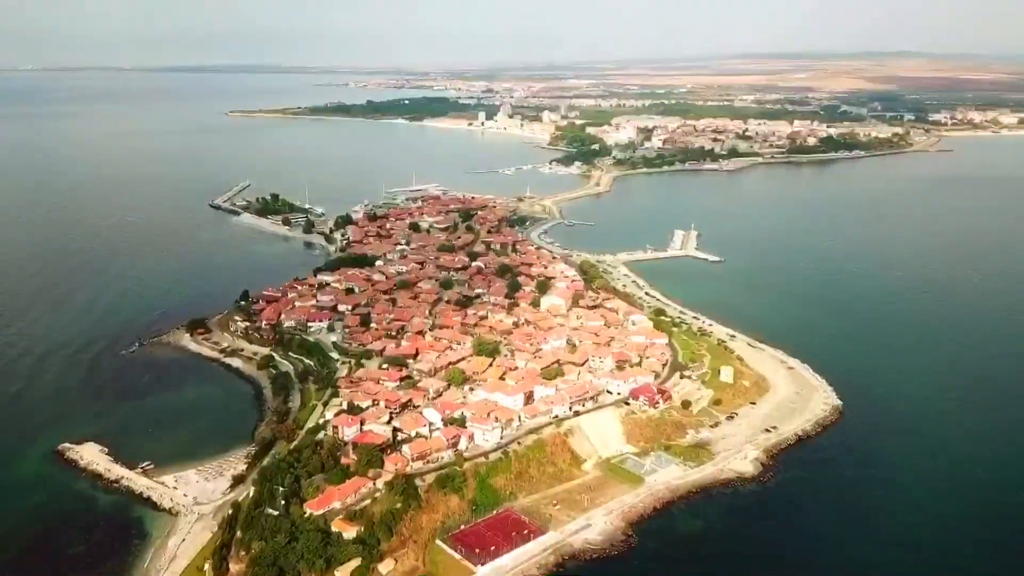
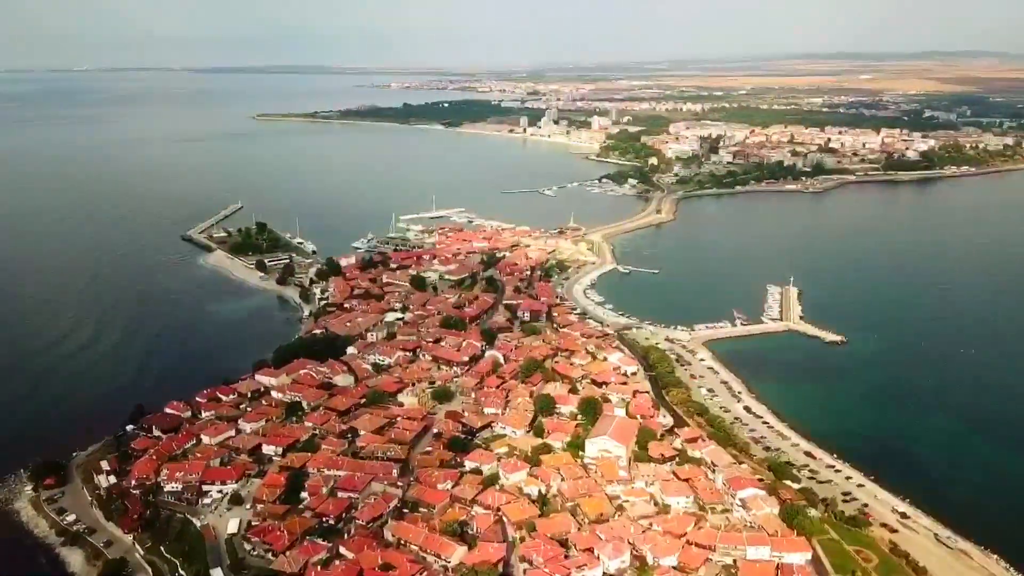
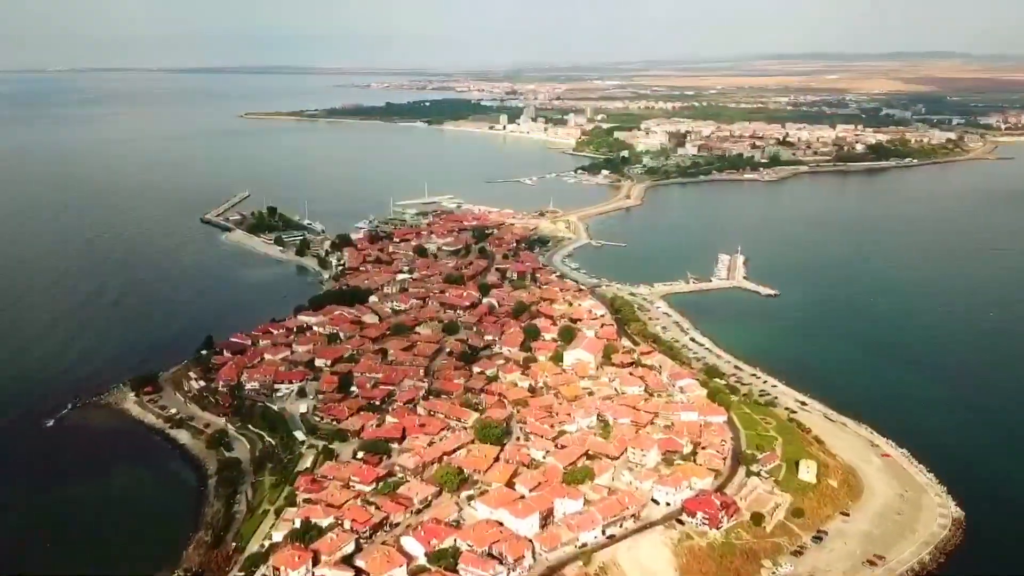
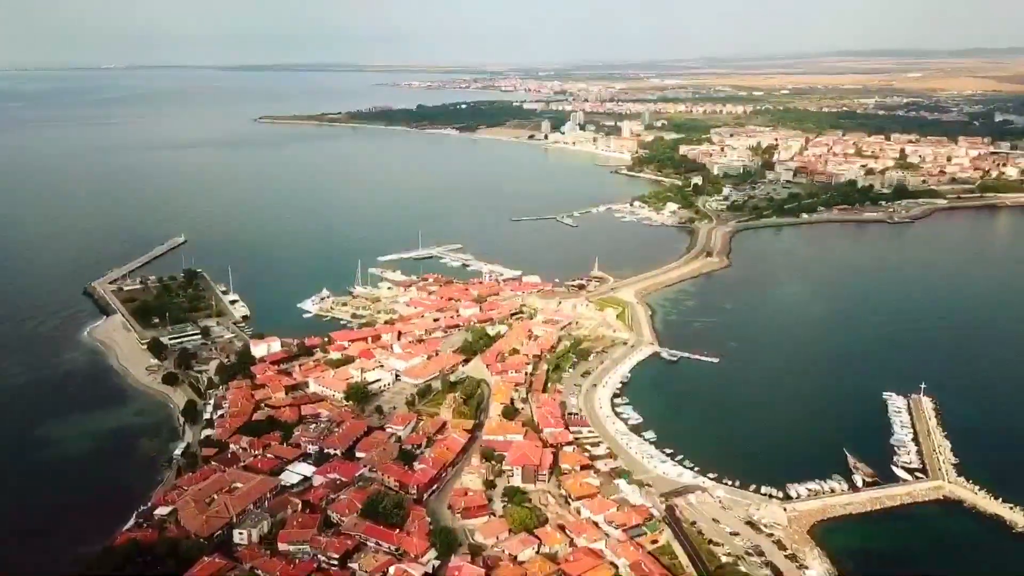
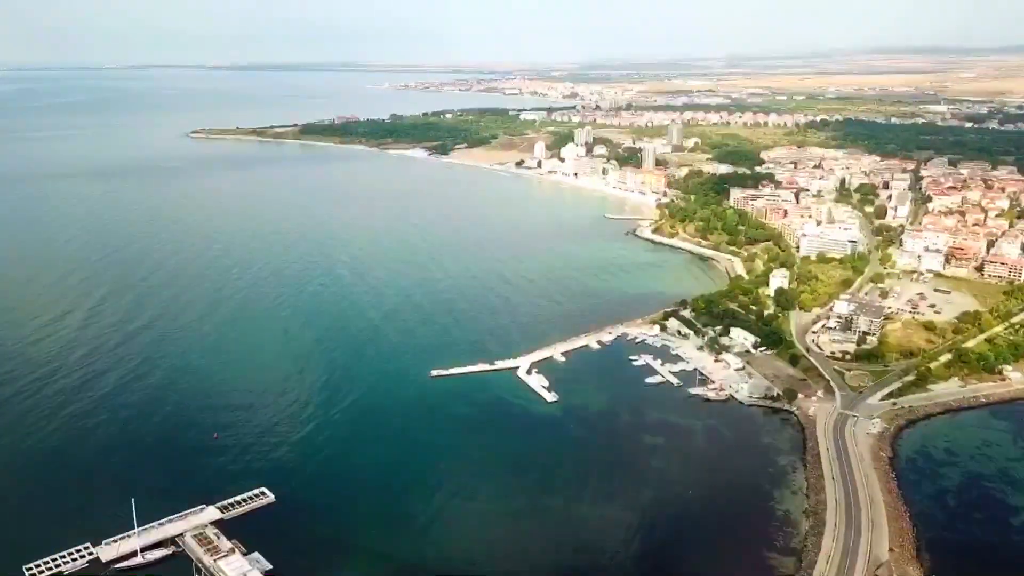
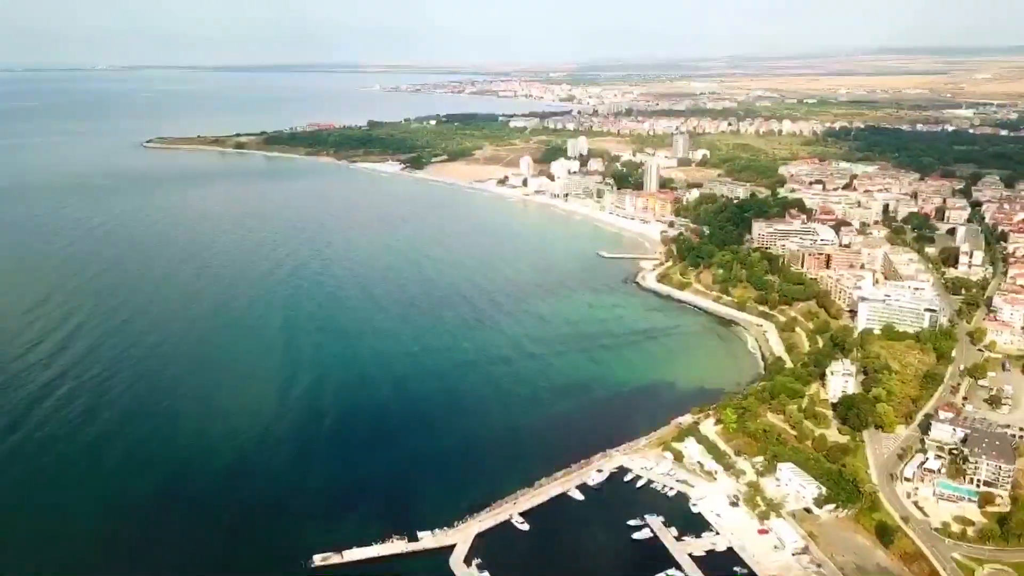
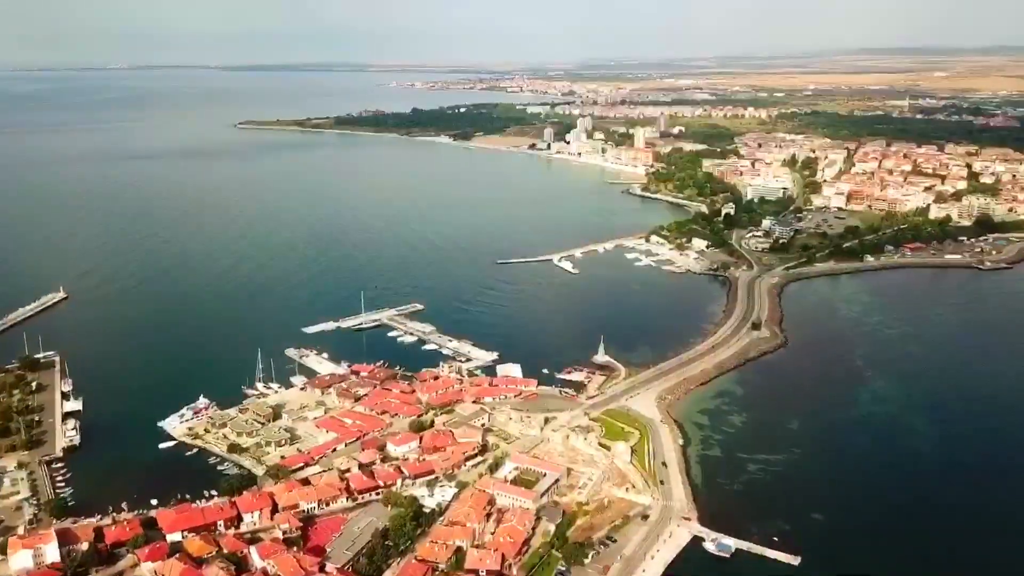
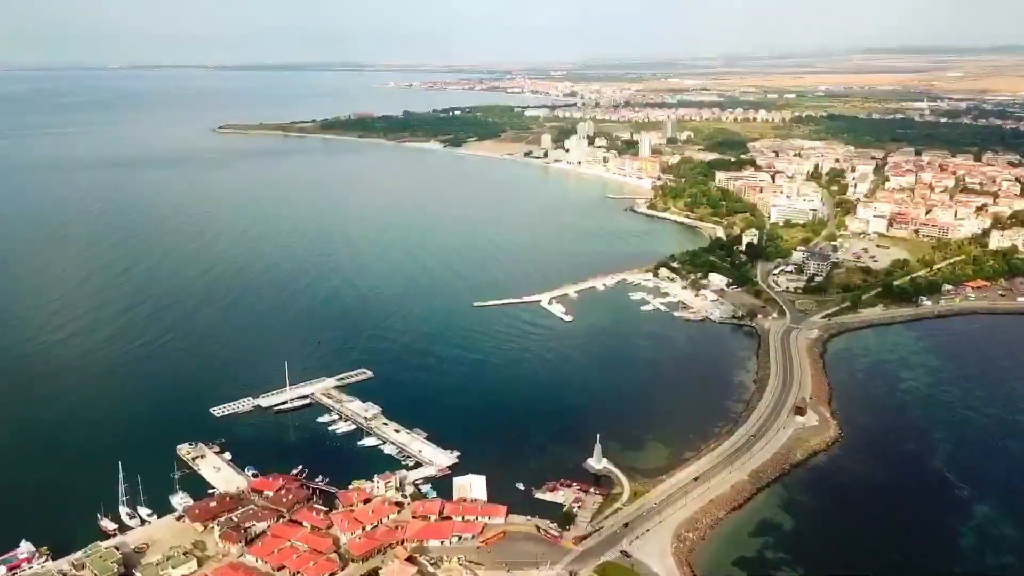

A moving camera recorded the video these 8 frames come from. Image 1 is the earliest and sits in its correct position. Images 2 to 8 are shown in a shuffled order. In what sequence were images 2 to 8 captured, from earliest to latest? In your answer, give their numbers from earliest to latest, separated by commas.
3, 2, 4, 7, 8, 5, 6
